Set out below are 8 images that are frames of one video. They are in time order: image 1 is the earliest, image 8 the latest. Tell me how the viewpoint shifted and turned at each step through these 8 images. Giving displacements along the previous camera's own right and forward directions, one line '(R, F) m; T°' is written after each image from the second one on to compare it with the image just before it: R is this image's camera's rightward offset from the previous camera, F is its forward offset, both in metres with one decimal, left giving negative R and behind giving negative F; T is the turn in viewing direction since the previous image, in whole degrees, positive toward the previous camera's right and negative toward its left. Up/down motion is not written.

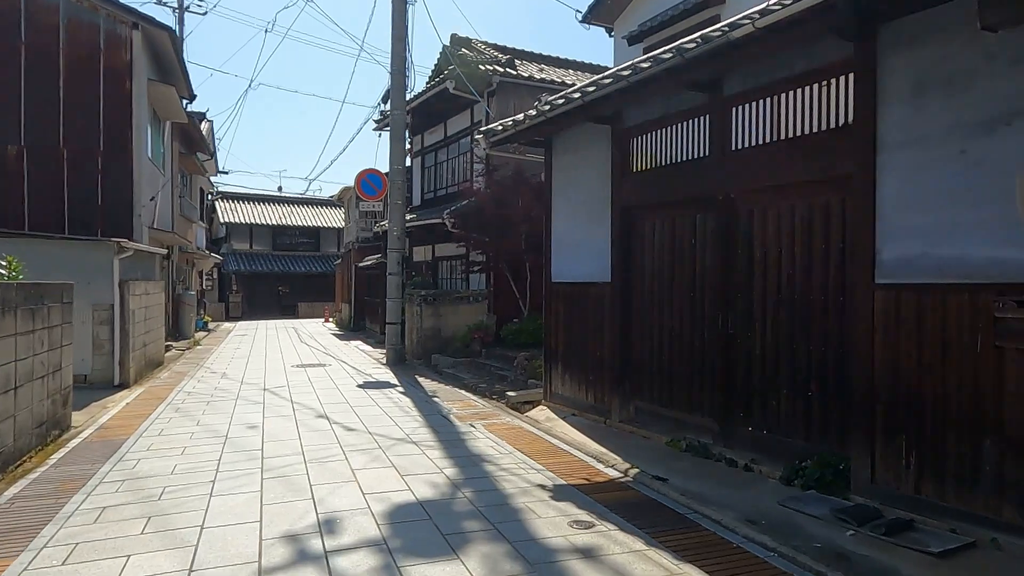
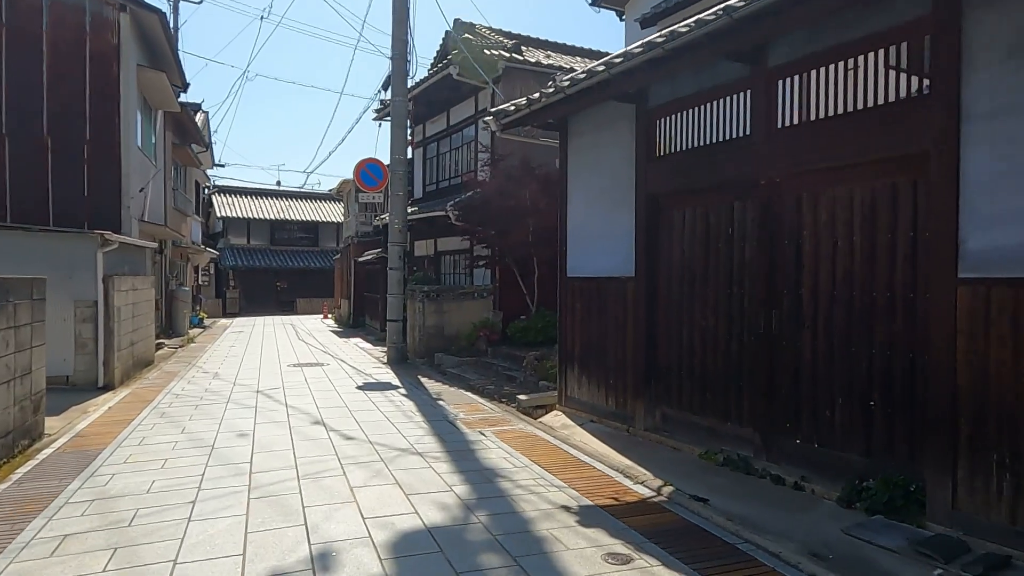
(-0.1, +0.6) m; 0°
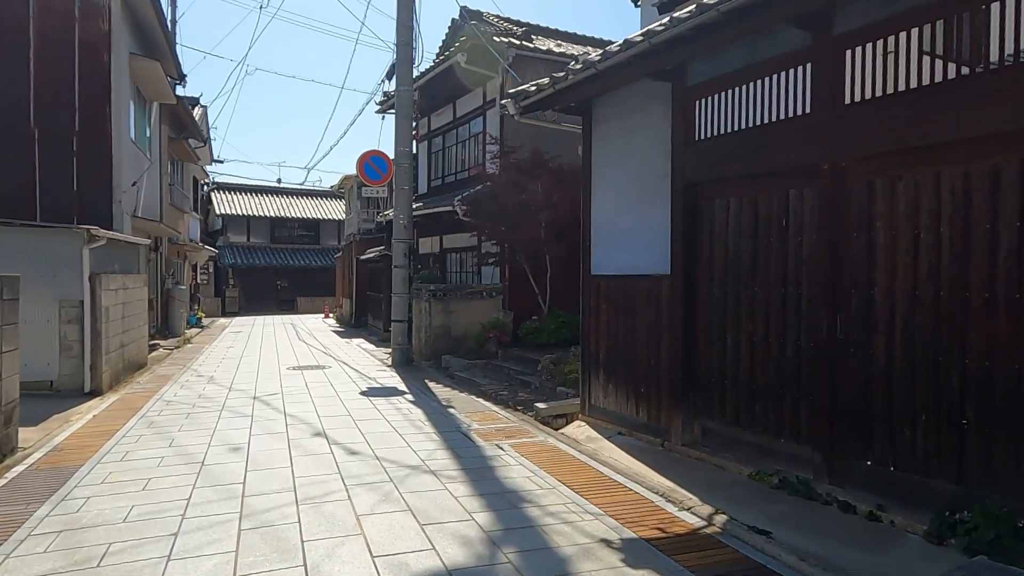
(-0.2, +0.6) m; 0°
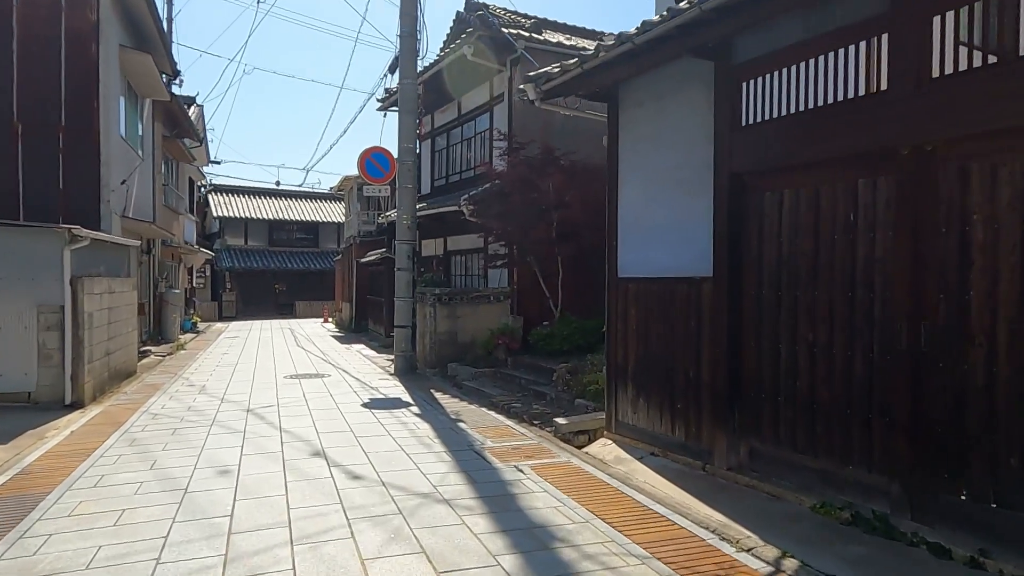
(-0.2, +0.6) m; 0°
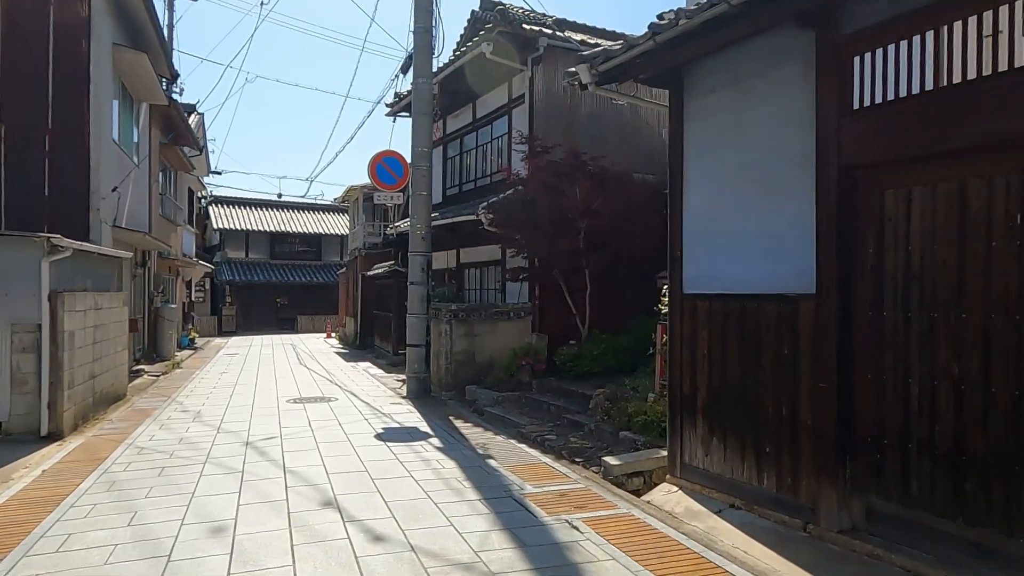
(-0.4, +0.9) m; 0°
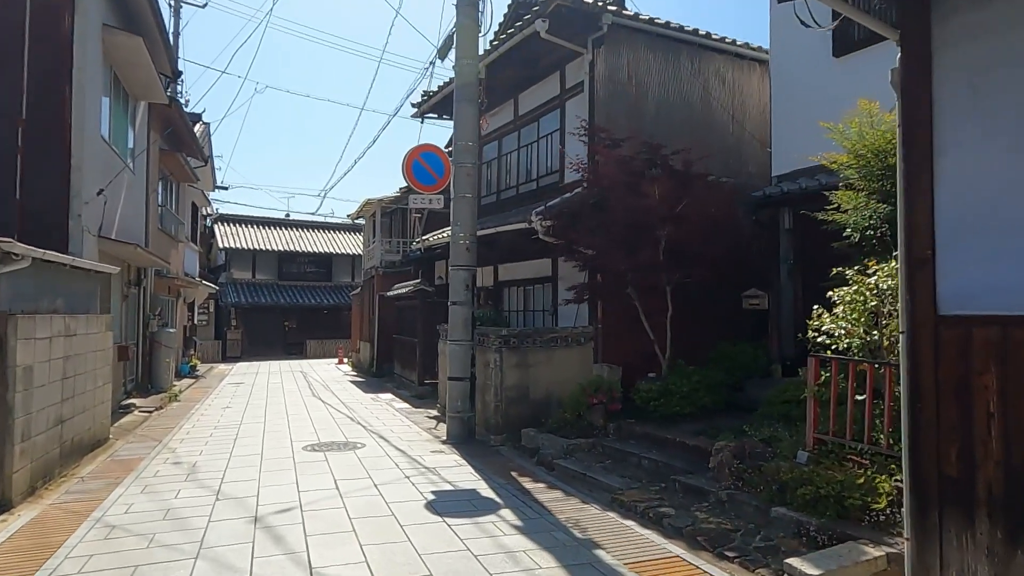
(-0.8, +1.8) m; 0°
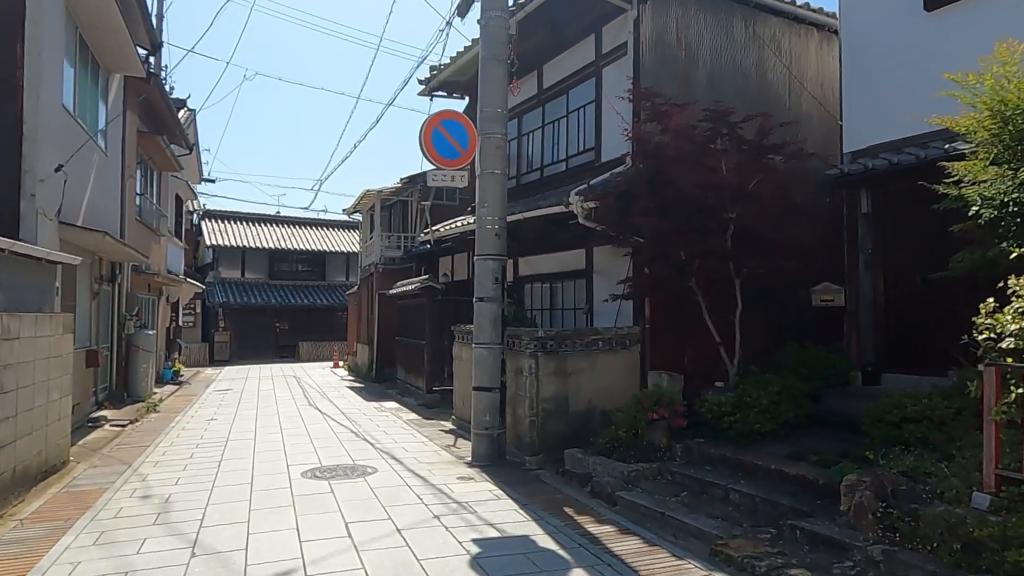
(-0.5, +1.4) m; +1°
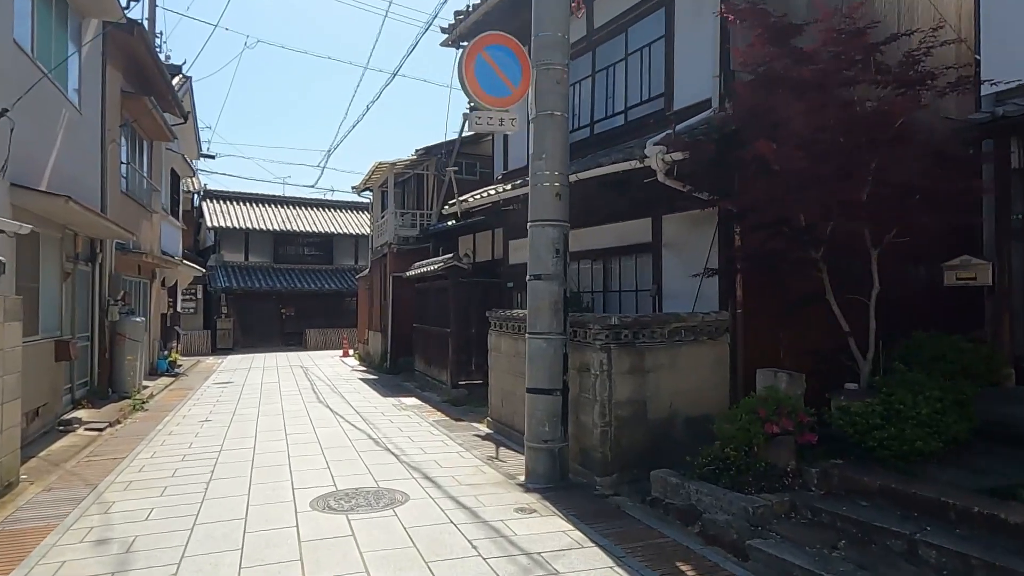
(-0.5, +1.6) m; -1°
